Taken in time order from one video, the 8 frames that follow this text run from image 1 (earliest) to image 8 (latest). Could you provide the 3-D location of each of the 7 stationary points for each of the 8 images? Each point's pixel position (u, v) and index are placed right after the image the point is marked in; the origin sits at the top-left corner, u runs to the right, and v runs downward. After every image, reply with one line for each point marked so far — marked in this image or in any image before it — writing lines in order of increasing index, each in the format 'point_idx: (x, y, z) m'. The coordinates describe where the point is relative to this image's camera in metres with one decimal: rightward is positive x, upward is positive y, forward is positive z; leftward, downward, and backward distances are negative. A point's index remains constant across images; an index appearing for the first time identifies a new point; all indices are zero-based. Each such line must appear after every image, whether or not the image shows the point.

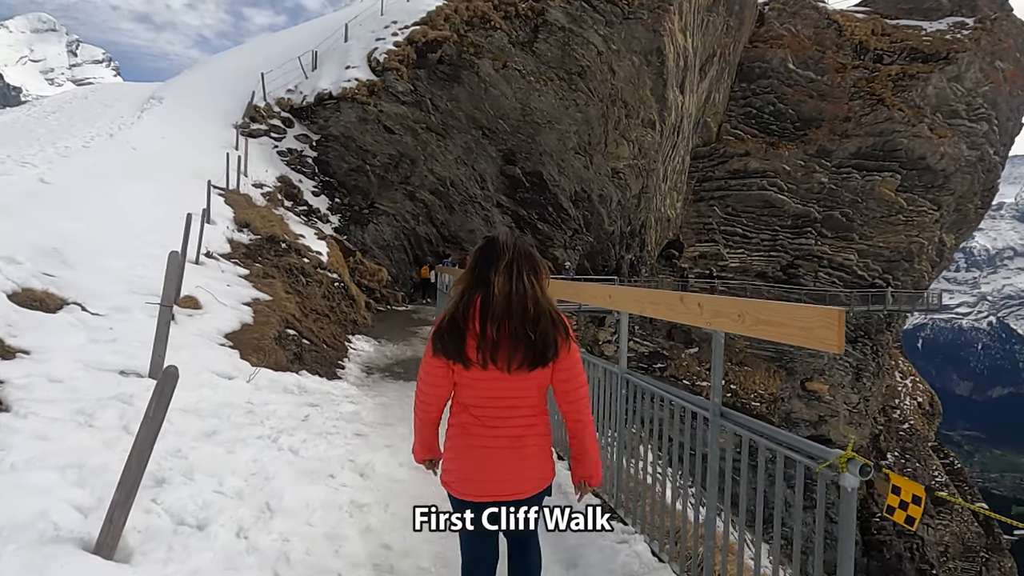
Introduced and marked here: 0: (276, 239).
0: (-4.1, +0.9, +11.7) m
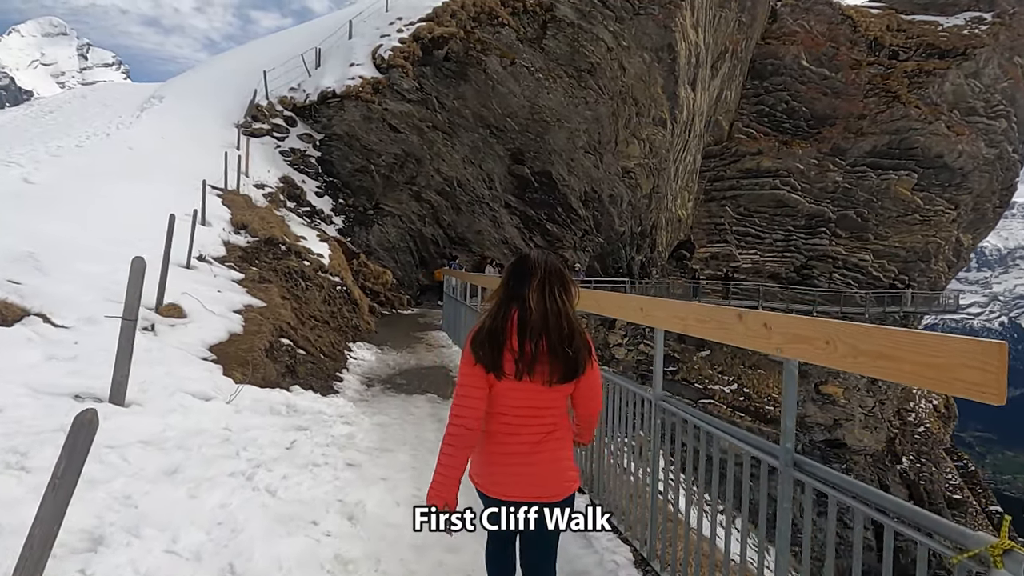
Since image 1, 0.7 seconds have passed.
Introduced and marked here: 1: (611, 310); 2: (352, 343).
0: (-4.0, +0.8, +11.3) m
1: (+0.6, -0.1, +3.6) m
2: (-2.3, -0.8, +9.4) m
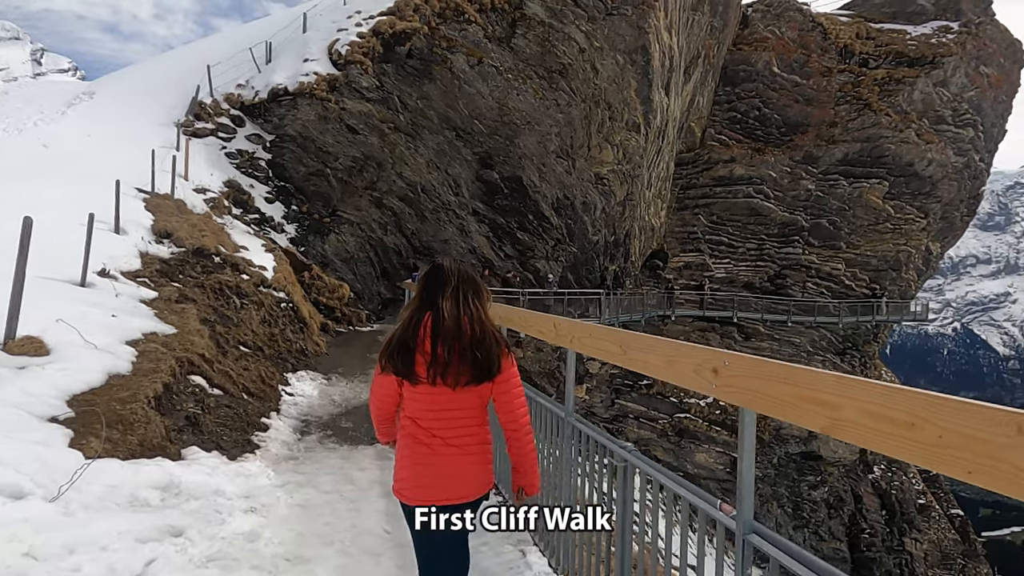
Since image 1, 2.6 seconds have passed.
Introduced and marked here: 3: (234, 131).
0: (-4.4, +0.6, +9.7) m
1: (+0.5, -0.3, +2.3) m
2: (-2.7, -1.0, +8.0) m
3: (-7.5, +4.3, +18.0) m
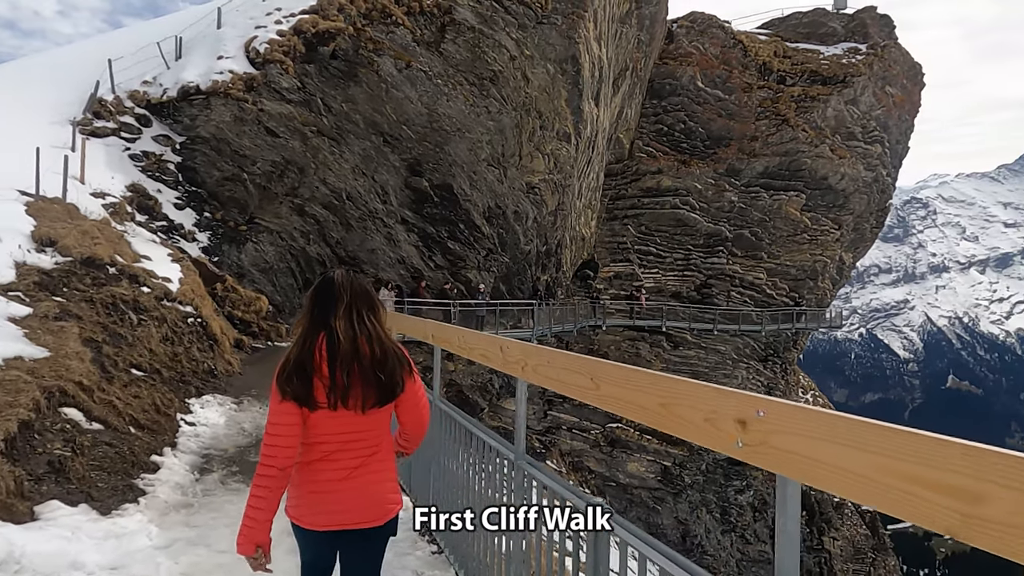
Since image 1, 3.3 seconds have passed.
0: (-5.3, +0.4, +8.7) m
1: (+0.4, -0.3, +1.8) m
2: (-3.4, -1.2, +7.1) m
3: (-9.3, +3.9, +16.6) m
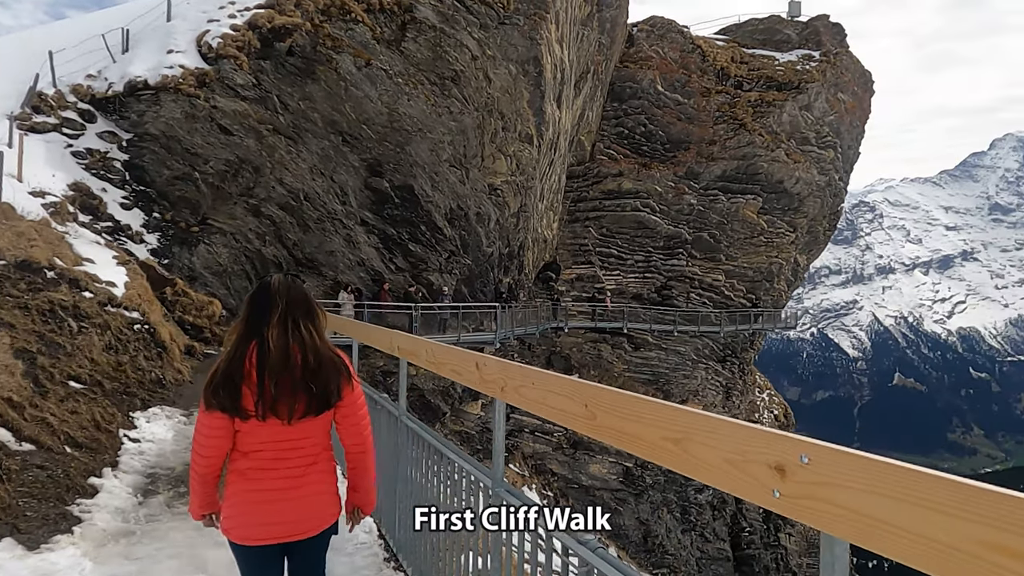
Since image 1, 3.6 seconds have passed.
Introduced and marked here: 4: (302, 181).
0: (-5.8, +0.3, +8.1) m
1: (+0.3, -0.4, +1.6) m
2: (-3.8, -1.2, +6.6) m
3: (-10.2, +3.8, +15.9) m
4: (-5.7, +2.9, +18.1) m
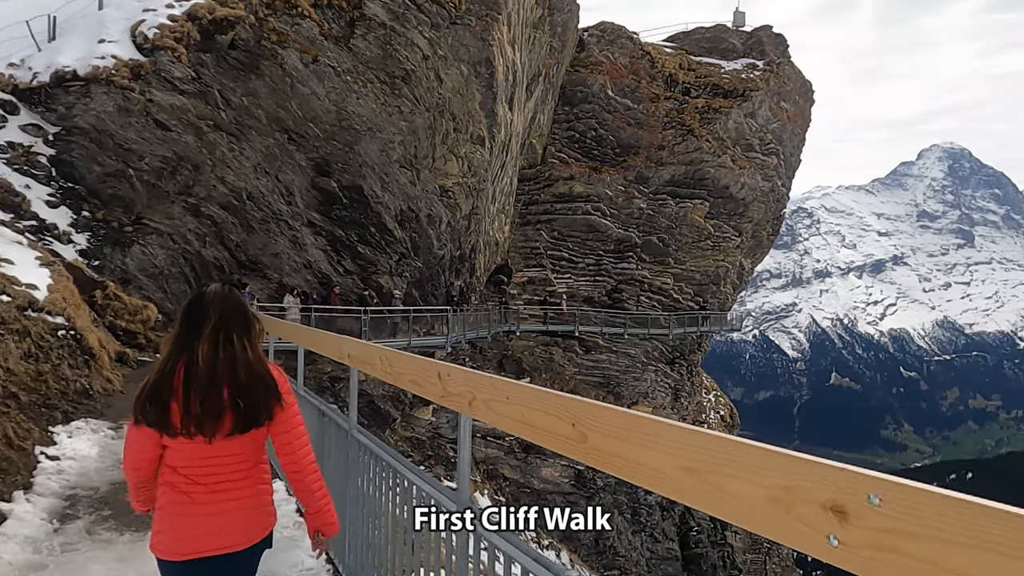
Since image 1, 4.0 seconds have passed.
0: (-6.3, +0.3, +7.4) m
1: (+0.3, -0.4, +1.4) m
2: (-4.2, -1.3, +6.1) m
3: (-11.3, +3.8, +14.8) m
4: (-7.0, +2.8, +17.4) m
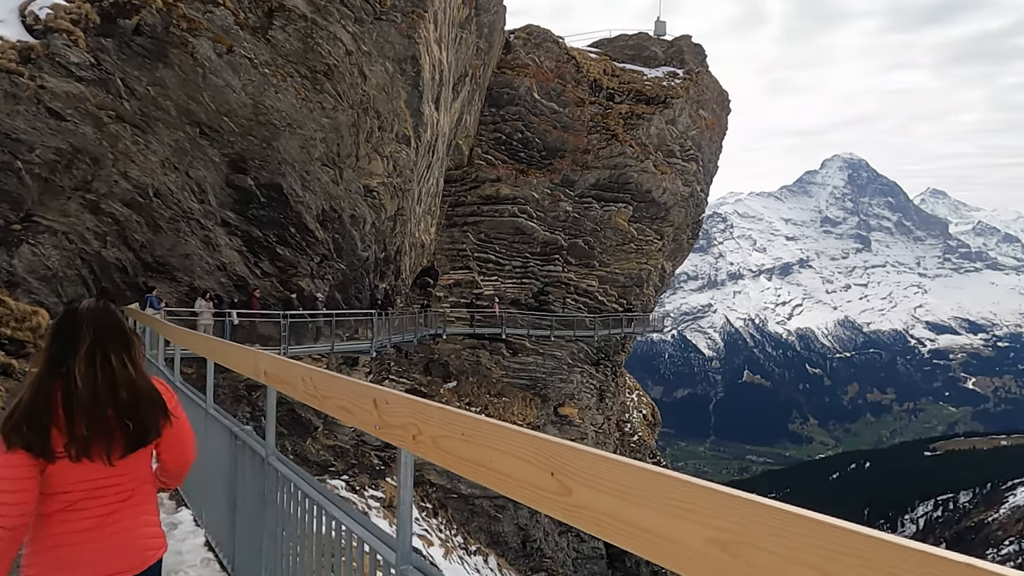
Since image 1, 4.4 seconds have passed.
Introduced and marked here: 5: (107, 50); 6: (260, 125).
0: (-7.0, +0.2, +6.4) m
1: (+0.2, -0.4, +1.1) m
2: (-4.7, -1.3, +5.3) m
3: (-12.8, +3.7, +13.2) m
4: (-8.8, +2.8, +16.2) m
5: (-9.5, +5.5, +15.5) m
6: (-6.8, +4.4, +17.9) m
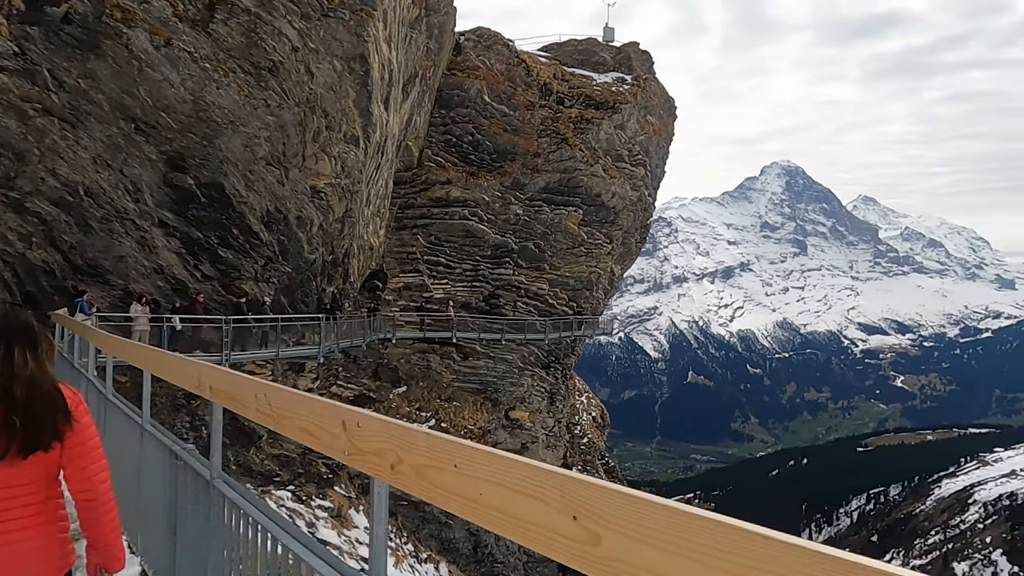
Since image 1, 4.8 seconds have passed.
0: (-7.4, +0.2, +5.6) m
1: (+0.2, -0.4, +1.0) m
2: (-5.0, -1.3, +4.7) m
3: (-13.7, +3.6, +12.0) m
4: (-9.9, +2.7, +15.3) m
5: (-10.5, +5.5, +14.6) m
6: (-8.0, +4.3, +17.2) m
